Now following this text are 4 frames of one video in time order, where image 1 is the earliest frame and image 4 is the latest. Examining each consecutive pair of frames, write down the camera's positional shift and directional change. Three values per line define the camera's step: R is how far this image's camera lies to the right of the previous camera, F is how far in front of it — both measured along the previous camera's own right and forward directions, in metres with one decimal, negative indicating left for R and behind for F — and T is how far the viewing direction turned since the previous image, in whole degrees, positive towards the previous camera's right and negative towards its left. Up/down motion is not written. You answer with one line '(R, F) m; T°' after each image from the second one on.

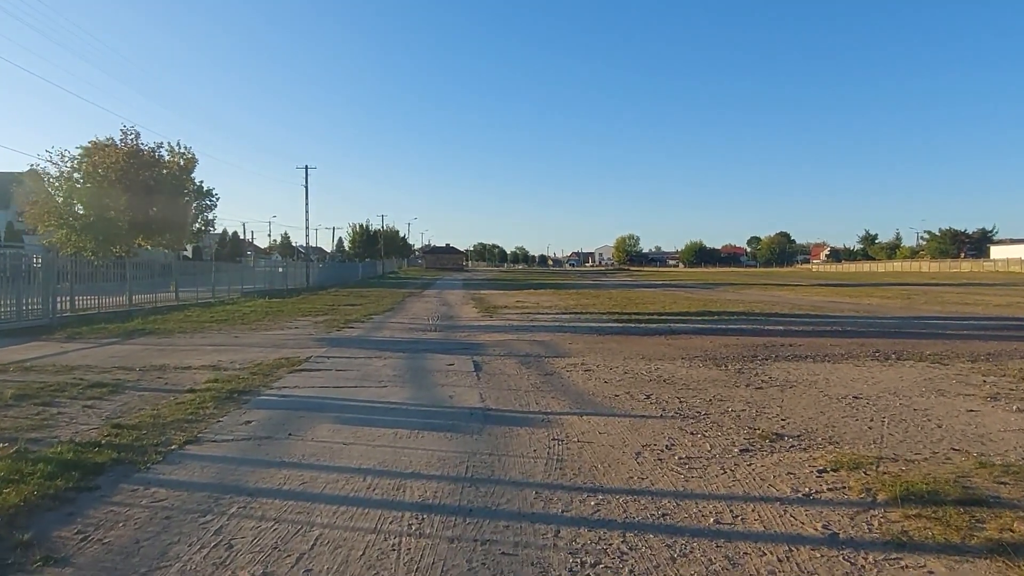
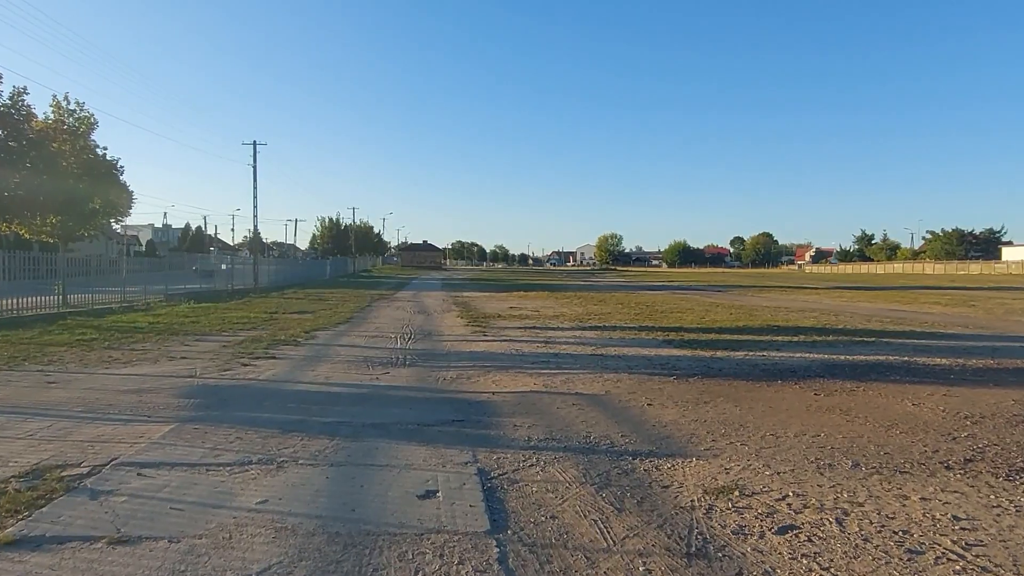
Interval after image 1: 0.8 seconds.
(-0.7, +8.1) m; +2°
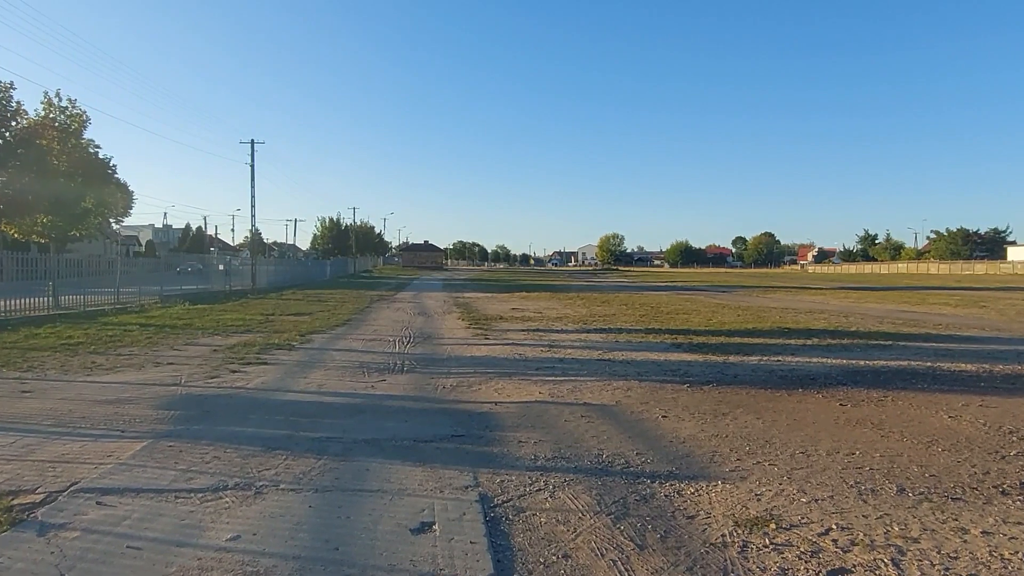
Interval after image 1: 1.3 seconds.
(0.0, +0.7) m; 0°
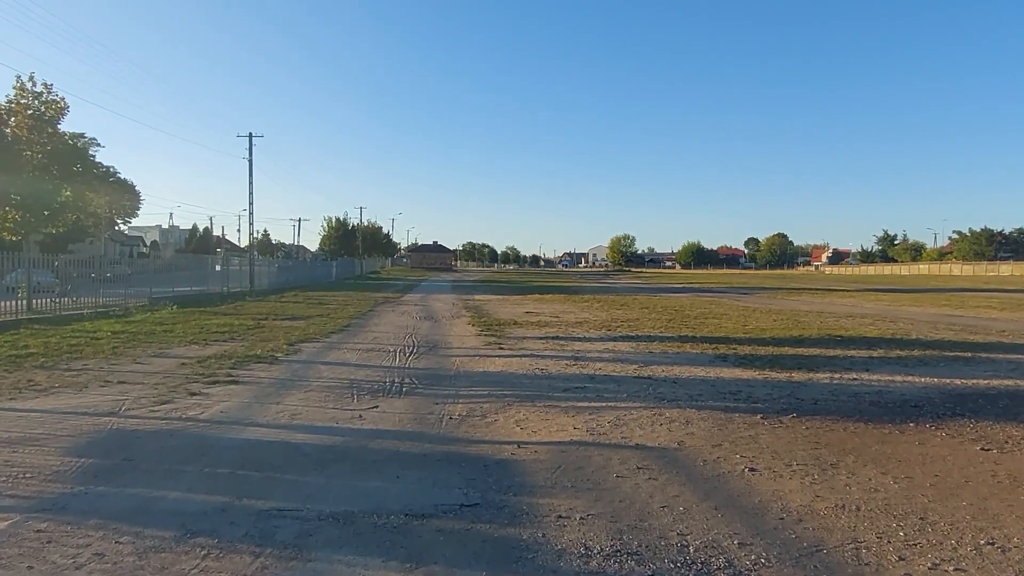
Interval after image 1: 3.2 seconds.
(-0.2, +2.4) m; -1°
